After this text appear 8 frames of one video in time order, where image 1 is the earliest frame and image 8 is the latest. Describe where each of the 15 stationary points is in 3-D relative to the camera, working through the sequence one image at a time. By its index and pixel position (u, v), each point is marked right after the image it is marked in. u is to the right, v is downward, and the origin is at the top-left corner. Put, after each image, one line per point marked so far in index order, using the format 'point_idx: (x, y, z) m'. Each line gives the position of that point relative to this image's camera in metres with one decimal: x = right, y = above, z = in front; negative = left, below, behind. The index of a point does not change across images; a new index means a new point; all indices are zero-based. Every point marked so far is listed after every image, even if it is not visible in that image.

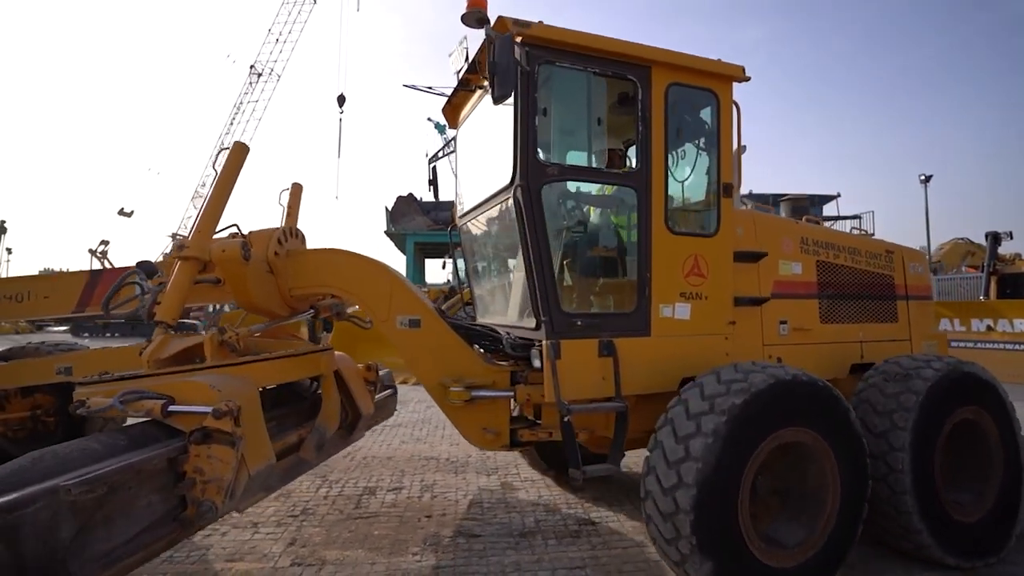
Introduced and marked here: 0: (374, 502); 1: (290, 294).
0: (-0.9, -1.6, +4.6) m
1: (-1.4, 0.0, +3.7) m
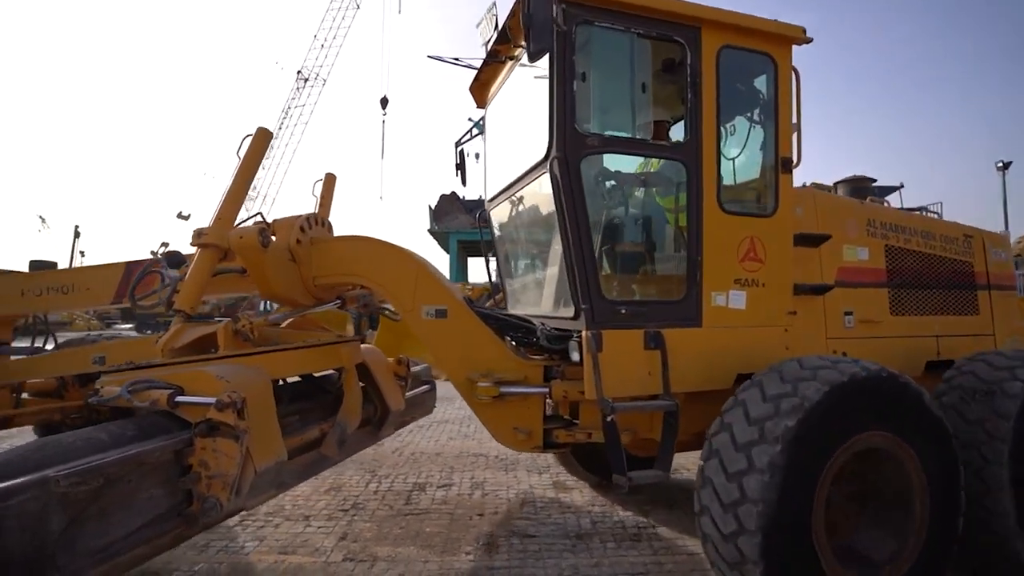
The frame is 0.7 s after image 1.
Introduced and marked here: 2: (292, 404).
0: (-0.6, -1.5, +4.4) m
1: (-1.2, 0.0, +3.5) m
2: (-1.2, -0.6, +3.2) m
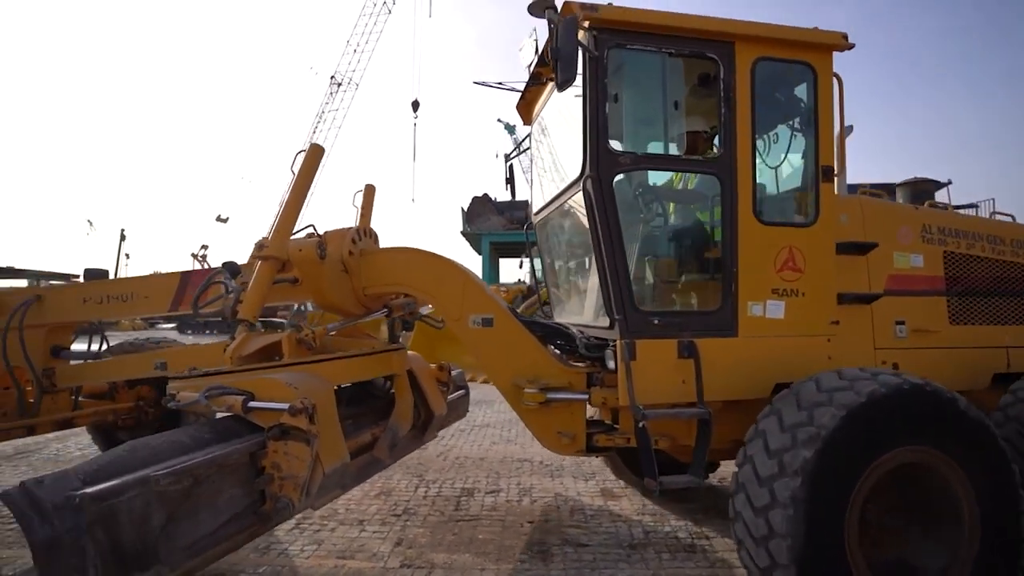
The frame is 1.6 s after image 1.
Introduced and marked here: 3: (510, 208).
0: (-0.3, -1.6, +4.4) m
1: (-0.9, 0.0, +3.6) m
2: (-0.9, -0.7, +3.2) m
3: (0.0, +1.7, +12.6) m
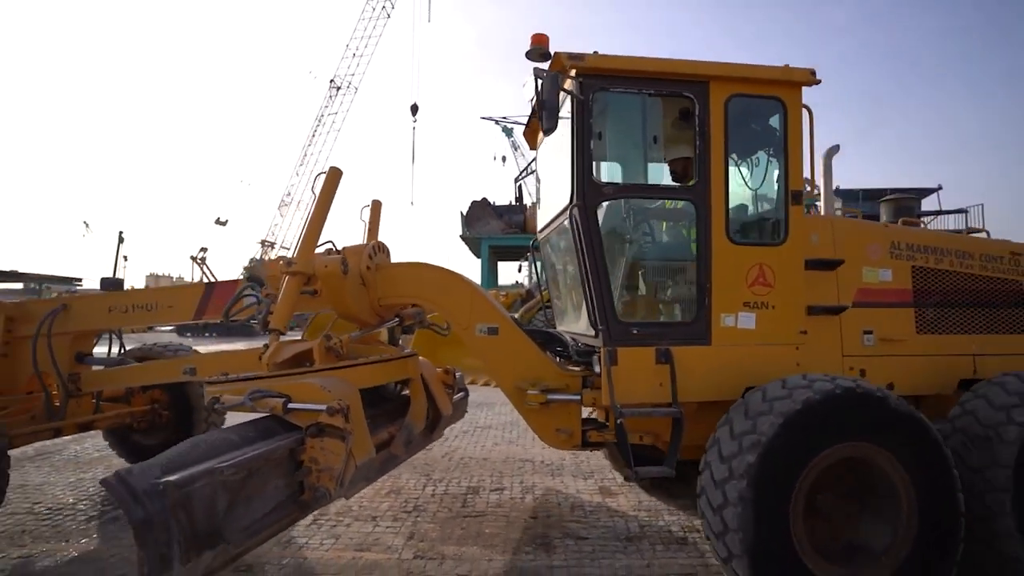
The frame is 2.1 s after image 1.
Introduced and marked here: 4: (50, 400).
0: (-0.2, -1.6, +4.7) m
1: (-0.8, -0.1, +3.8) m
2: (-0.8, -0.7, +3.5) m
3: (0.0, +1.6, +12.9) m
4: (-3.4, -0.8, +4.5) m
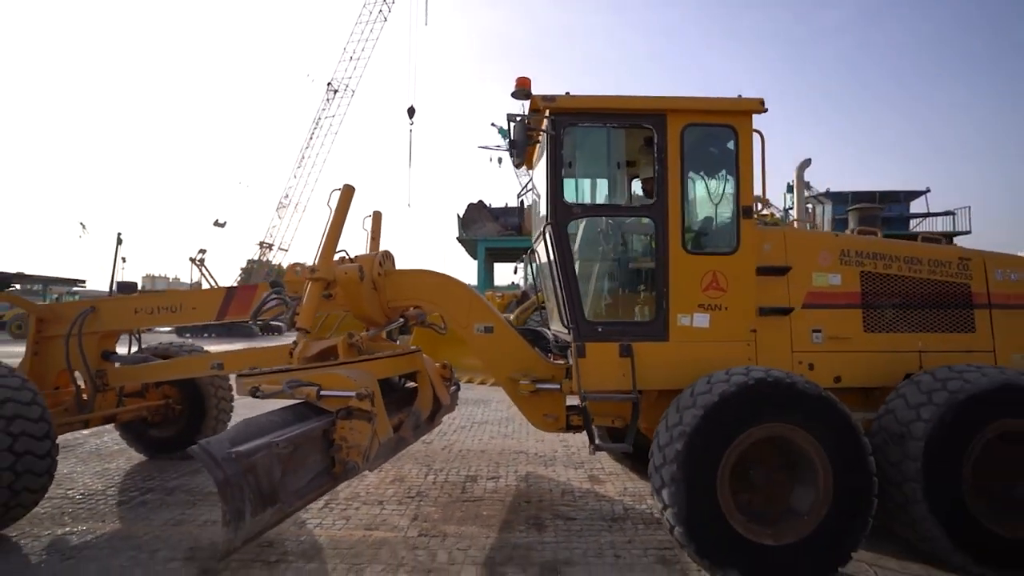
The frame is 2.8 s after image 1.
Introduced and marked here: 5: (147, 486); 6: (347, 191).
0: (-0.3, -1.7, +5.0) m
1: (-0.9, -0.1, +4.2) m
2: (-0.9, -0.7, +3.9) m
3: (-0.1, +1.6, +13.3) m
4: (-3.4, -0.8, +4.8) m
5: (-3.0, -1.6, +5.0) m
6: (-1.1, +0.7, +4.2) m
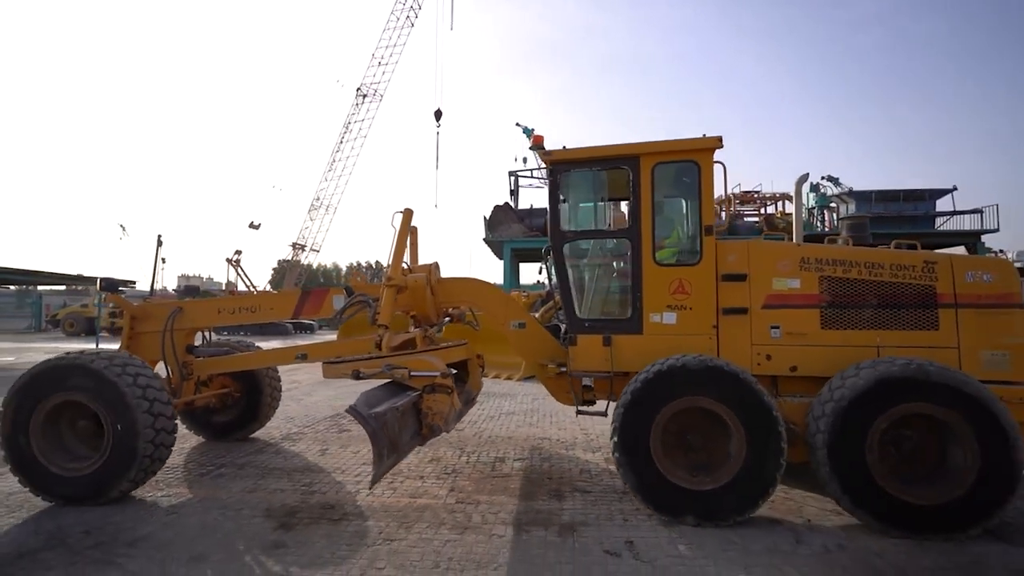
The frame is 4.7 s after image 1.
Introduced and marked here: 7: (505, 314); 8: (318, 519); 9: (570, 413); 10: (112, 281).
0: (-0.1, -1.7, +5.7) m
1: (-0.7, -0.1, +4.9) m
2: (-0.7, -0.8, +4.6) m
3: (+0.4, +1.6, +13.9) m
4: (-3.2, -0.9, +5.6) m
5: (-2.8, -1.7, +5.8) m
6: (-0.9, +0.6, +4.9) m
7: (-0.1, -0.2, +4.9) m
8: (-1.4, -1.6, +4.3) m
9: (+0.8, -1.7, +8.1) m
10: (-3.7, +0.1, +5.6) m
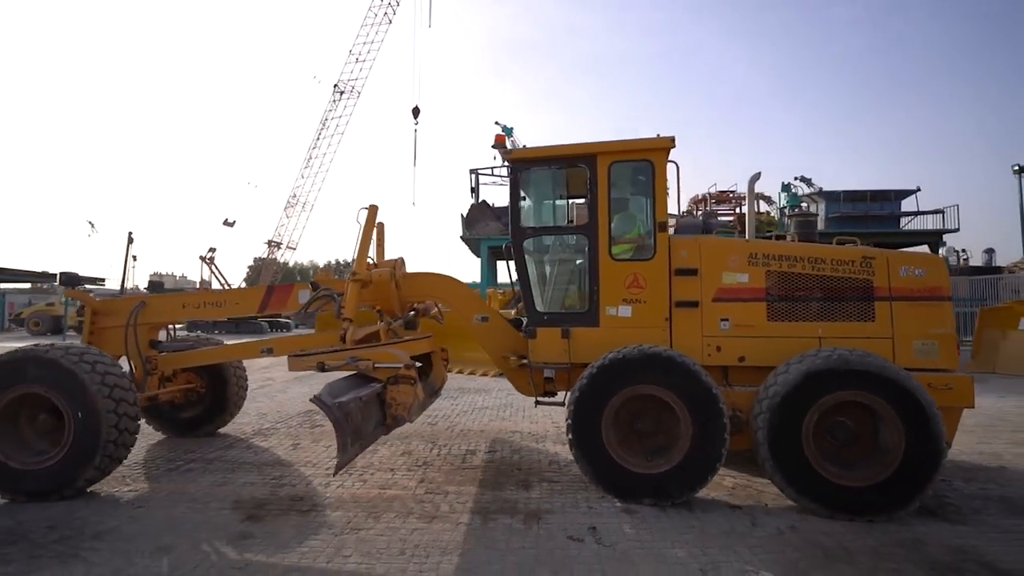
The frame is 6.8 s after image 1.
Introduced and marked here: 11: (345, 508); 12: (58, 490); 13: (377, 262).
0: (-0.3, -1.6, +5.8) m
1: (-0.9, -0.1, +5.0) m
2: (-0.9, -0.7, +4.6) m
3: (-0.1, +1.6, +14.0) m
4: (-3.5, -0.8, +5.6) m
5: (-3.1, -1.6, +5.8) m
6: (-1.2, +0.7, +5.0) m
7: (-0.4, -0.2, +4.9) m
8: (-1.6, -1.6, +4.4) m
9: (+0.4, -1.6, +8.2) m
10: (-4.0, +0.1, +5.6) m
11: (-1.2, -1.6, +4.4) m
12: (-3.3, -1.5, +4.5) m
13: (-1.1, +0.2, +5.0) m
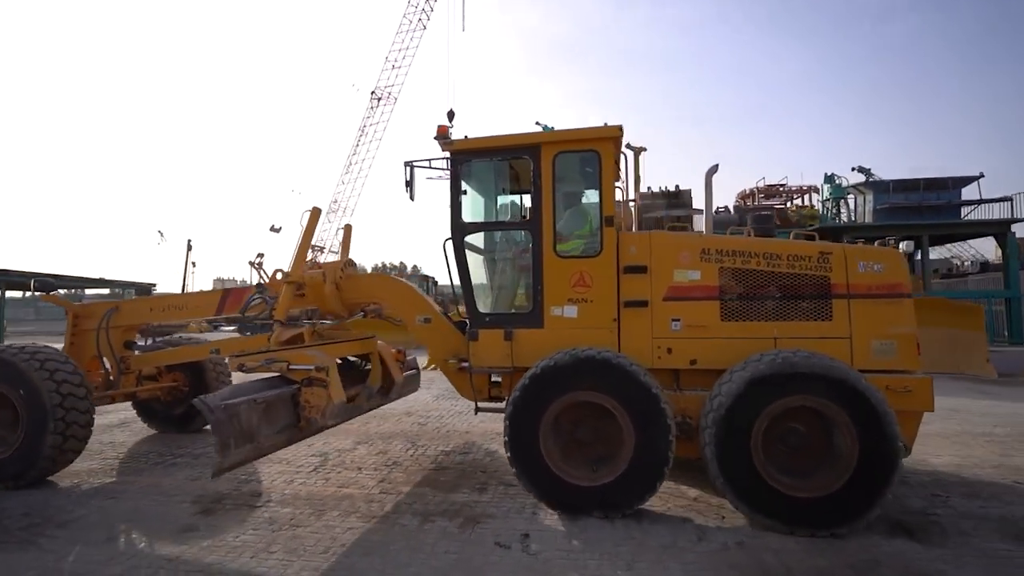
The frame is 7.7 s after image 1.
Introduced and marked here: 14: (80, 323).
0: (-0.6, -1.6, +5.8) m
1: (-1.3, -0.1, +5.0) m
2: (-1.3, -0.7, +4.7) m
3: (+0.2, +1.6, +14.0) m
4: (-3.8, -0.9, +5.9) m
5: (-3.3, -1.6, +6.1) m
6: (-1.6, +0.7, +5.1) m
7: (-0.7, -0.2, +5.0) m
8: (-2.0, -1.6, +4.5) m
9: (+0.3, -1.6, +8.2) m
10: (-4.3, +0.1, +5.9) m
11: (-1.6, -1.6, +4.5) m
12: (-3.7, -1.5, +4.8) m
13: (-1.5, +0.2, +5.1) m
14: (-4.0, -0.3, +5.8) m
